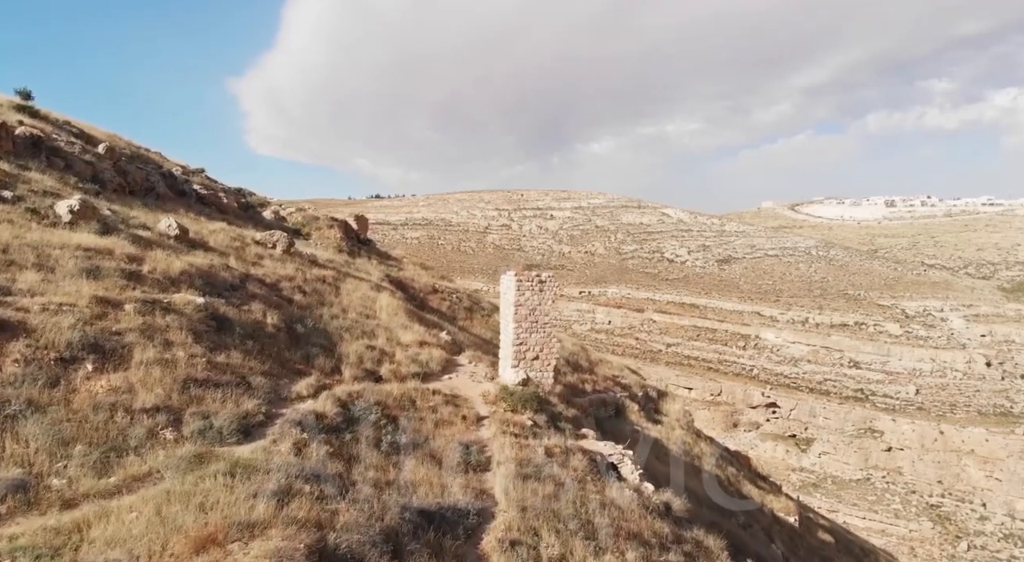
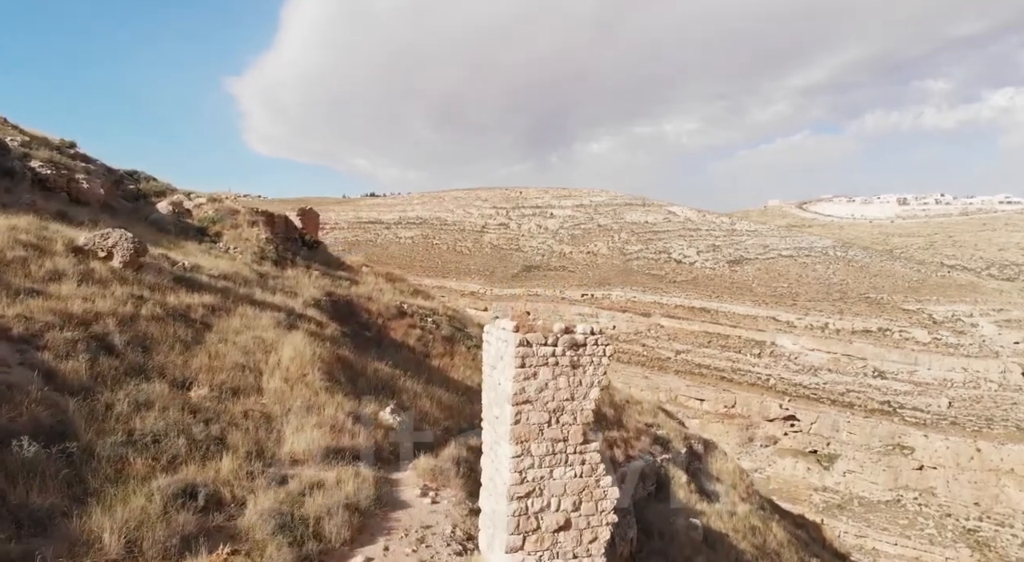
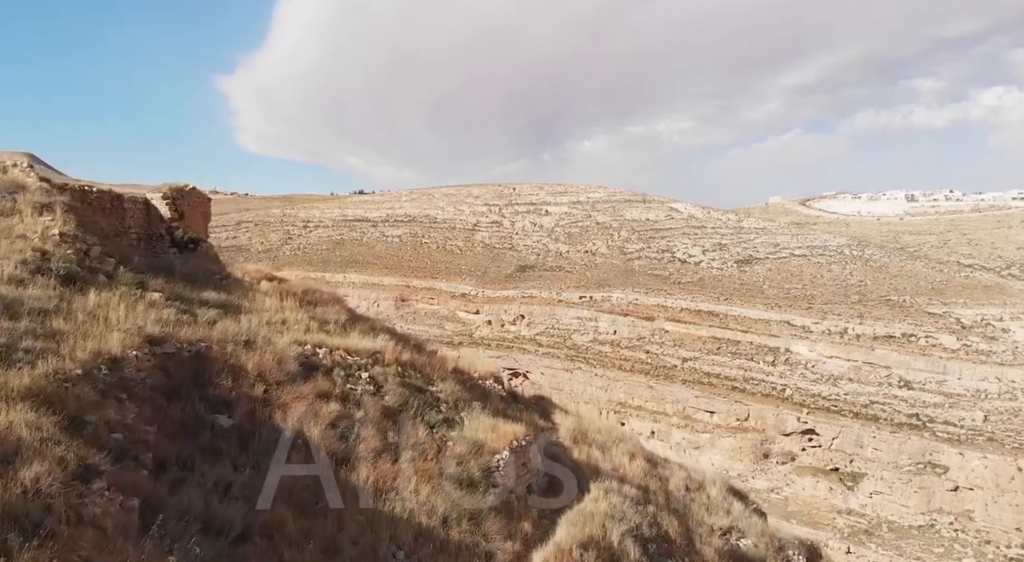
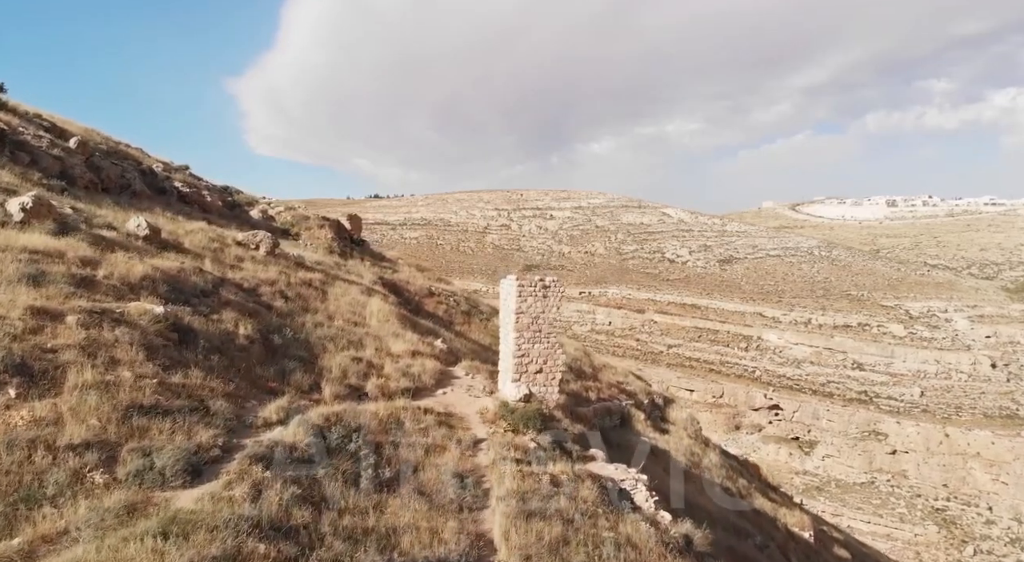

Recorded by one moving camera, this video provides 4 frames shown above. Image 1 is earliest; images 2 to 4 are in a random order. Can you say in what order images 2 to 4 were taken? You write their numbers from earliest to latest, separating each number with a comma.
4, 2, 3
